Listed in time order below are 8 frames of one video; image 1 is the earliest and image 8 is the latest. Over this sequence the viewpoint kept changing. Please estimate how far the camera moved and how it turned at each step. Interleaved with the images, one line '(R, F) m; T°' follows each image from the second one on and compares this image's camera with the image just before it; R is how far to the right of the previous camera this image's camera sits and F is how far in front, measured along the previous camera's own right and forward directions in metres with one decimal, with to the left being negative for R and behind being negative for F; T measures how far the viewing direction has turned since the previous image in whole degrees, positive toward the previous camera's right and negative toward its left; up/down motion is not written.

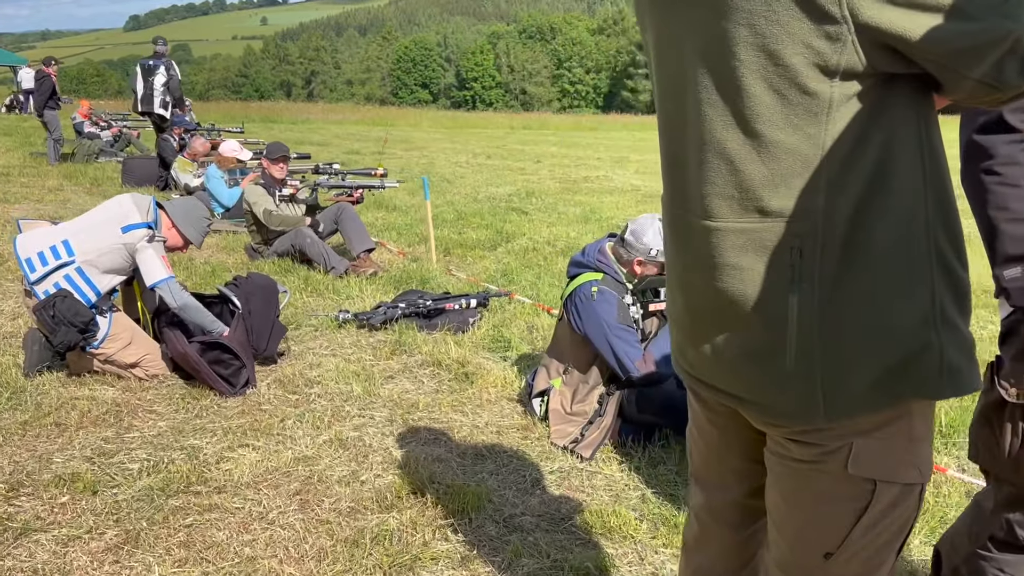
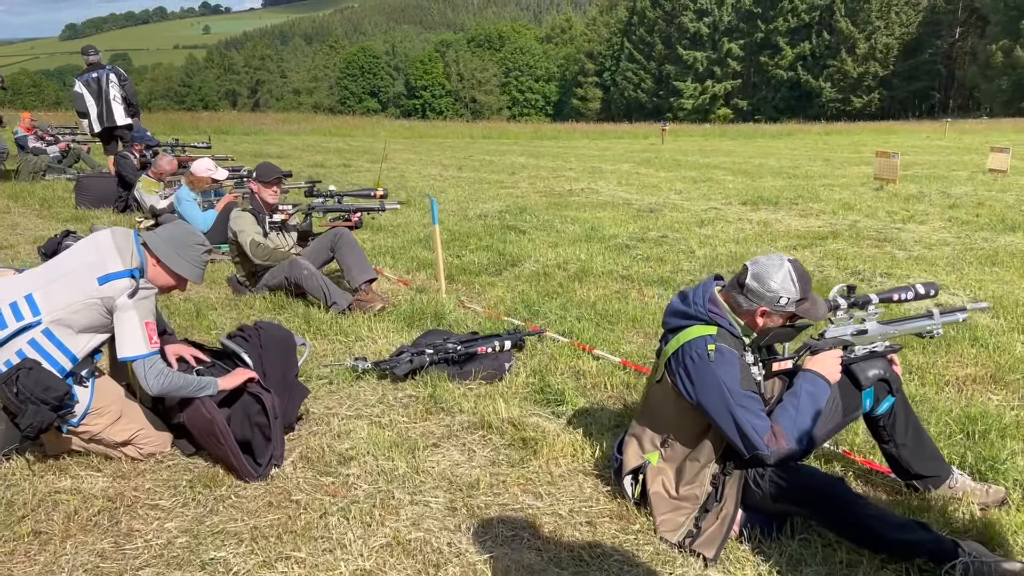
(-0.6, +0.9) m; +3°
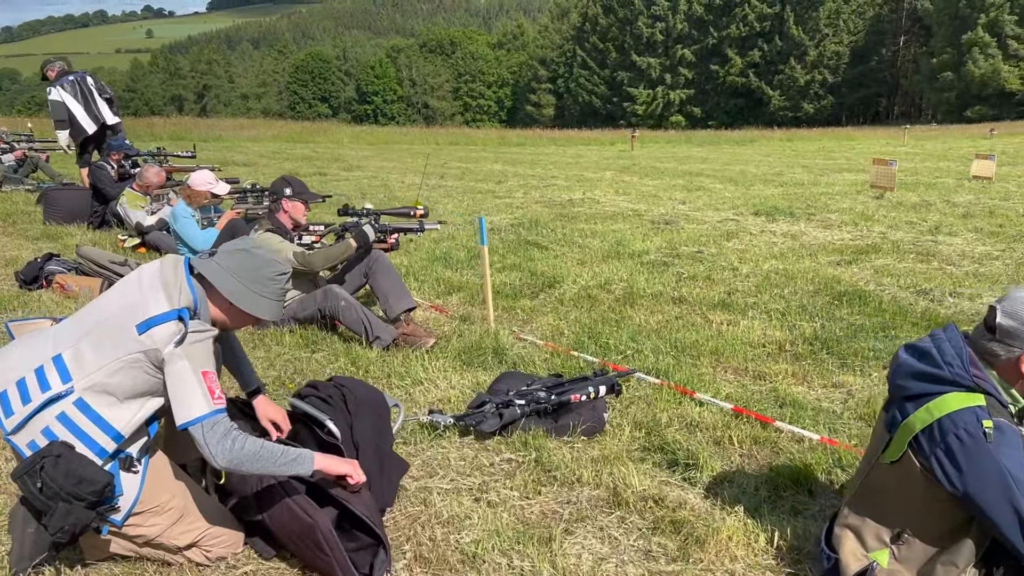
(-0.8, +0.9) m; +3°
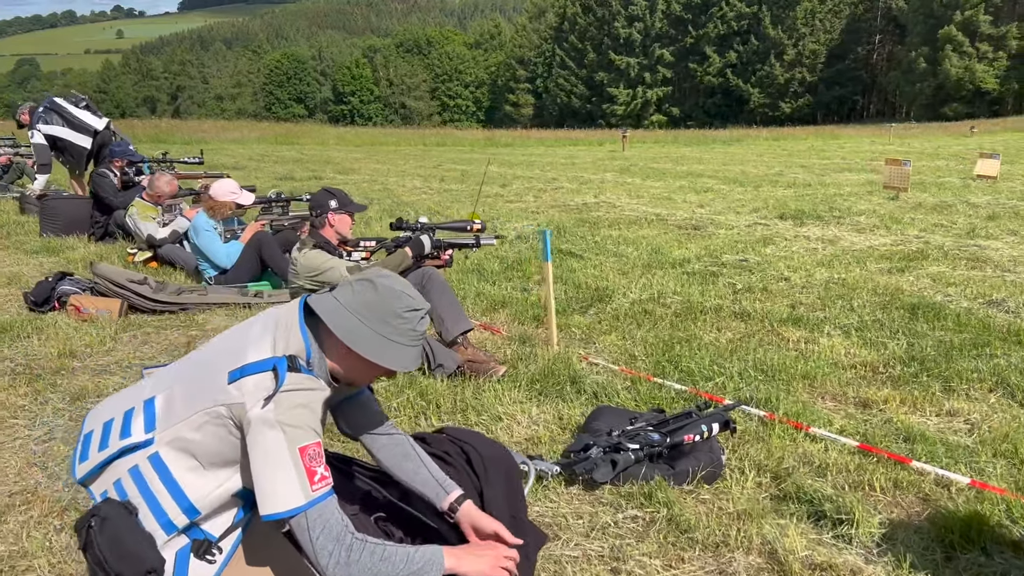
(-0.6, +0.6) m; +1°
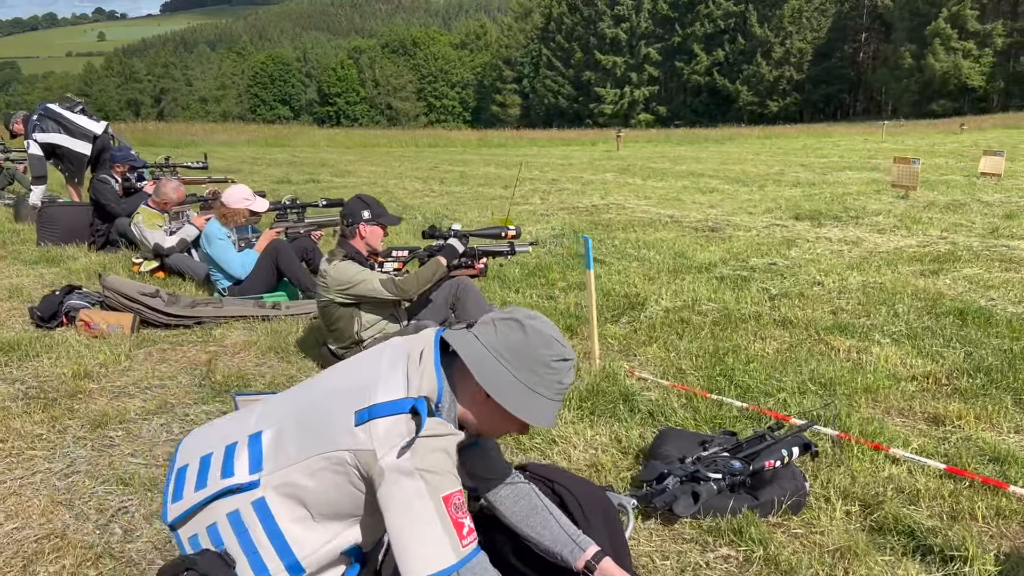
(-0.4, +0.4) m; +1°
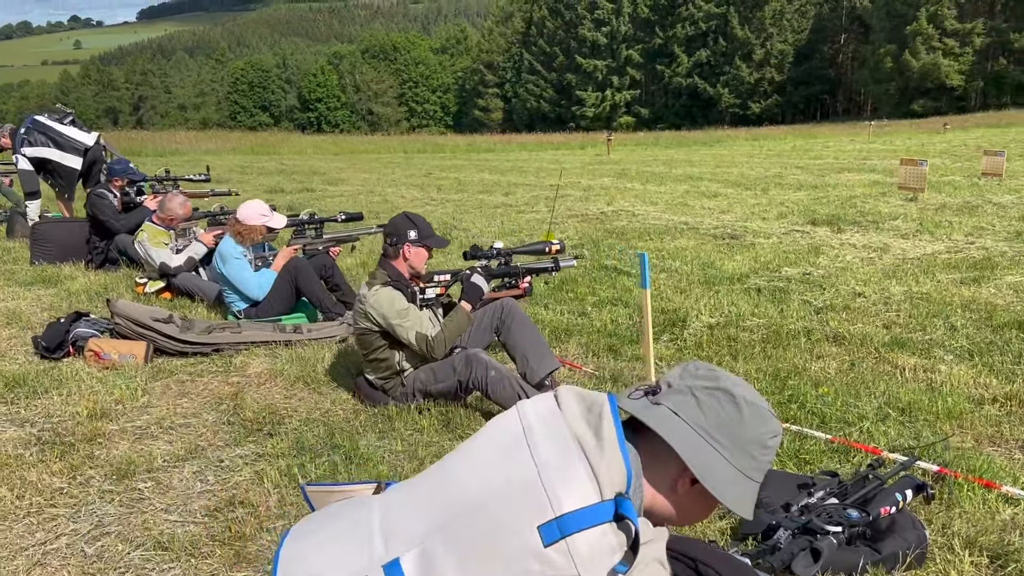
(-0.4, +0.5) m; +1°
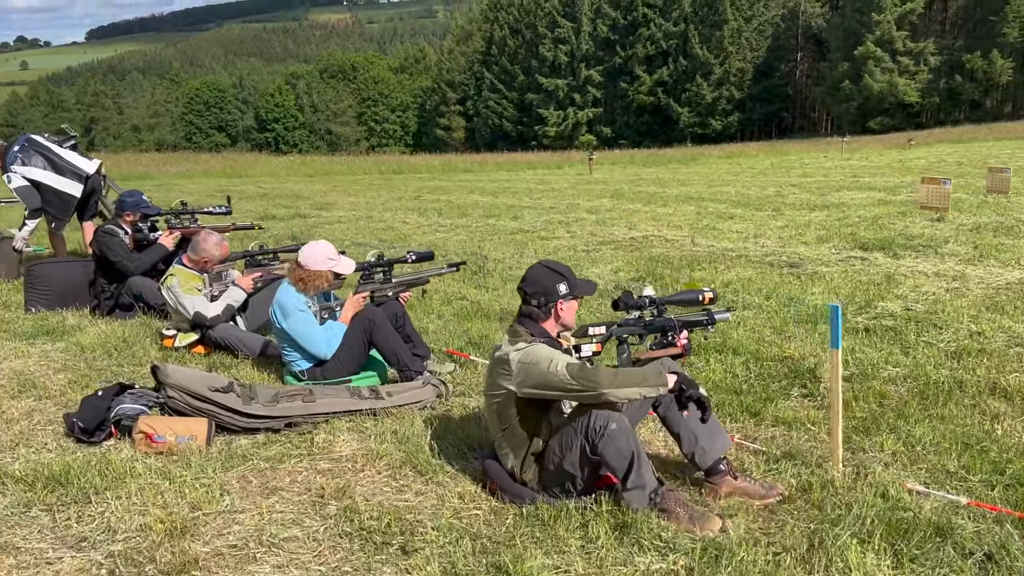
(-1.0, +1.1) m; +3°
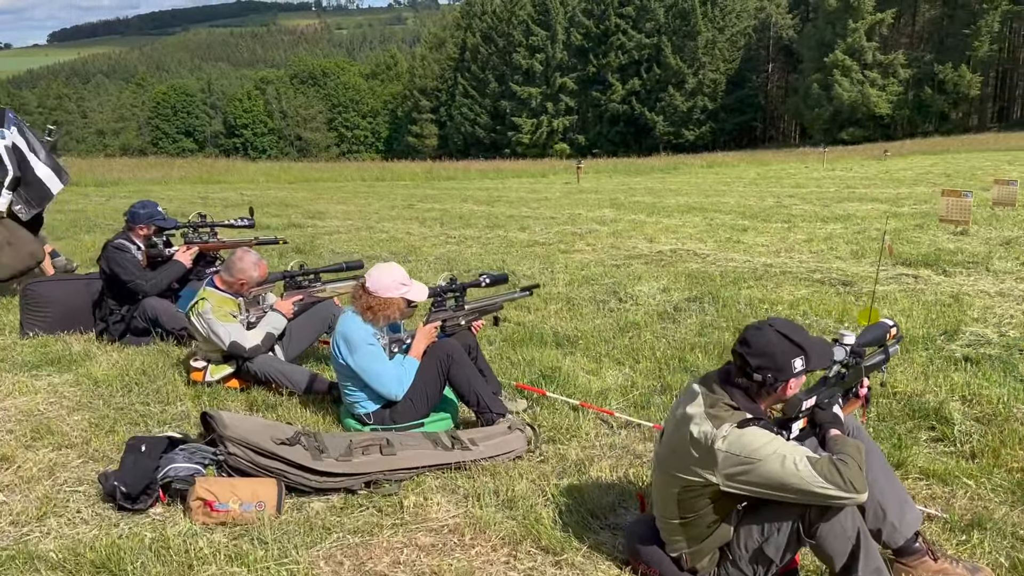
(-0.8, +0.8) m; +2°
